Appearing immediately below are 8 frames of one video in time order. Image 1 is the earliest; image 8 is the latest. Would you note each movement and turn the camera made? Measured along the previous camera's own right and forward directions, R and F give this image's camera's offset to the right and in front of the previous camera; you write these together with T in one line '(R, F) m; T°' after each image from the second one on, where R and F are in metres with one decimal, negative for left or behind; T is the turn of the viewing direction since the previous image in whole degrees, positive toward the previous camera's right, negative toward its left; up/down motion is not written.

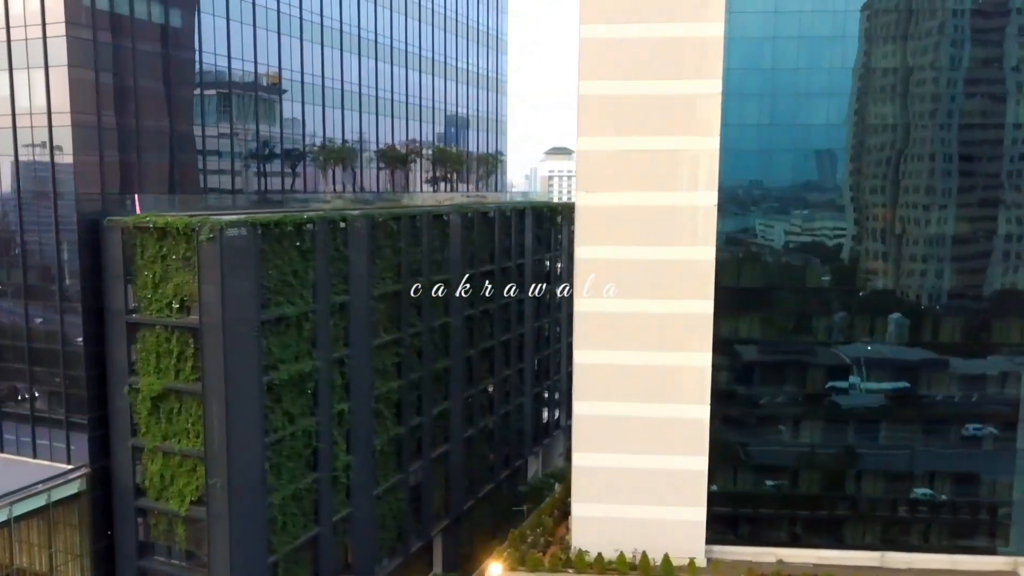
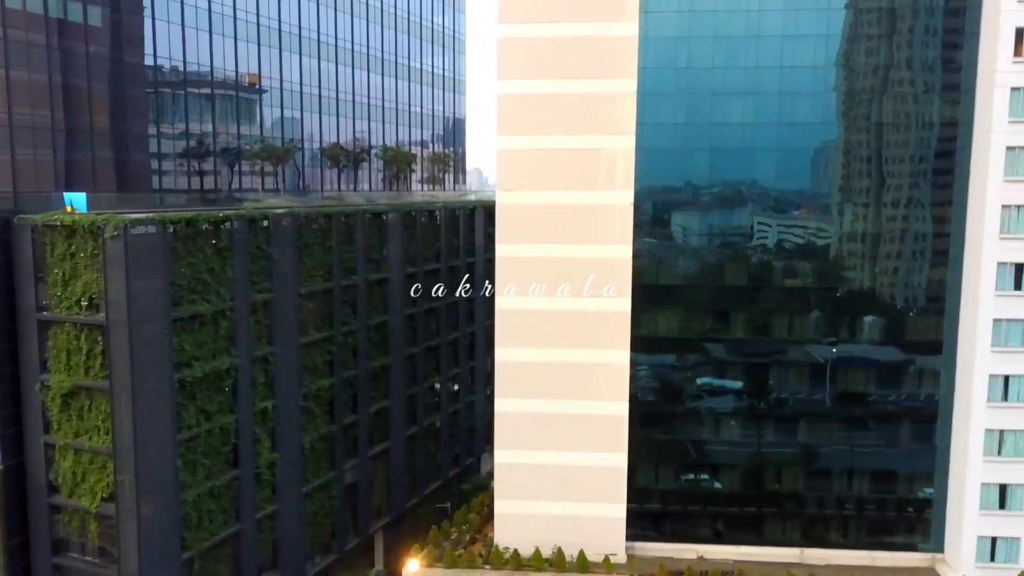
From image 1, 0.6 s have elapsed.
(+2.8, -0.1) m; 0°
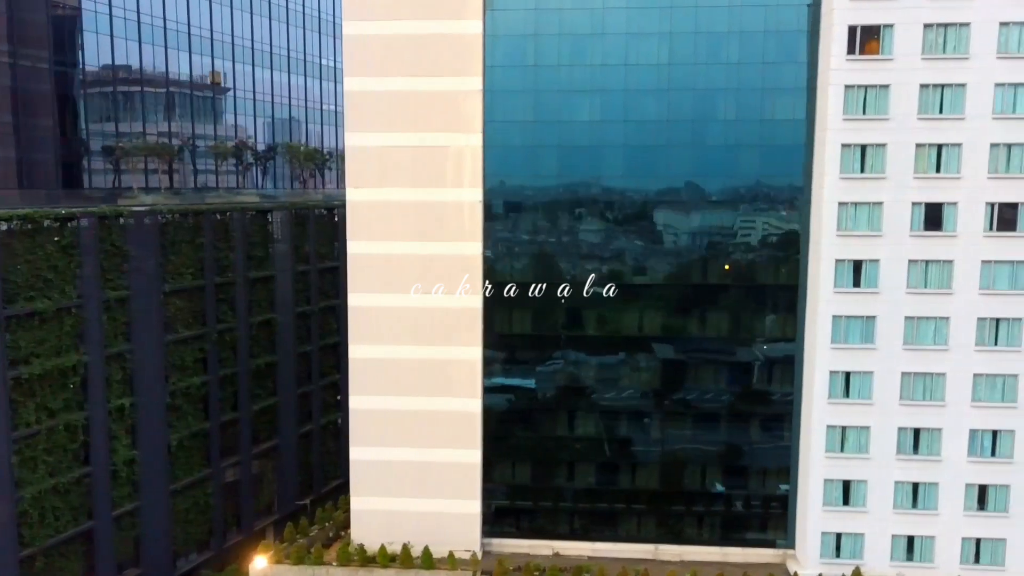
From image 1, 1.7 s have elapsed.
(+5.3, -0.1) m; 0°
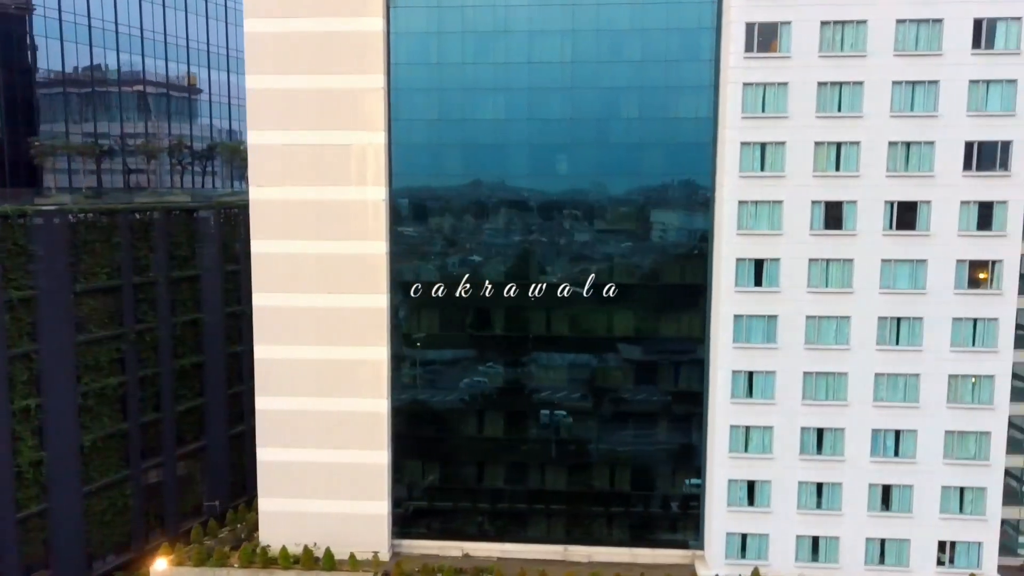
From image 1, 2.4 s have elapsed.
(+3.3, +0.2) m; 0°
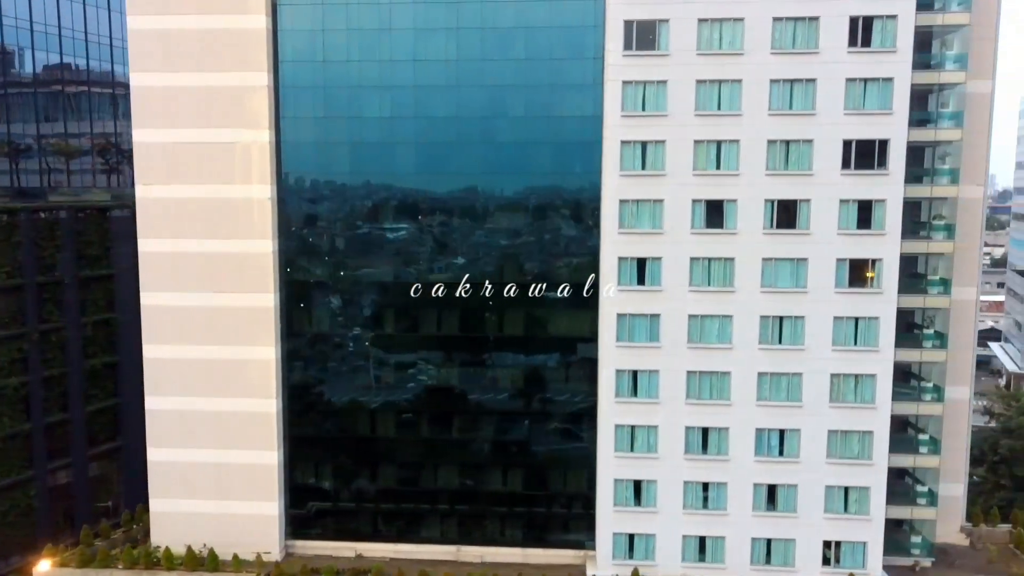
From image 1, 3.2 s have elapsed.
(+3.8, +0.1) m; 0°
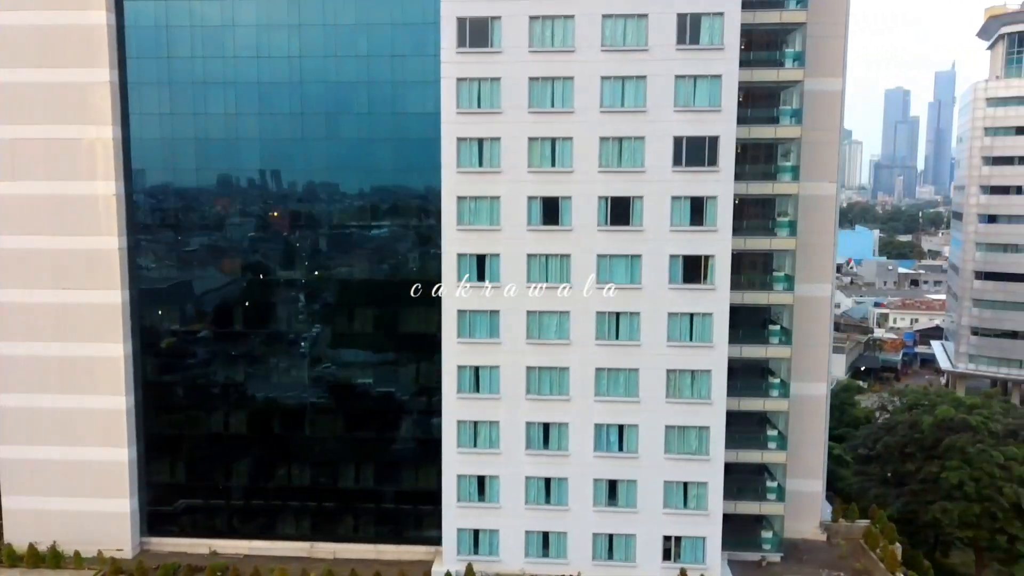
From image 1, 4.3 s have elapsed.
(+5.2, -0.1) m; 0°
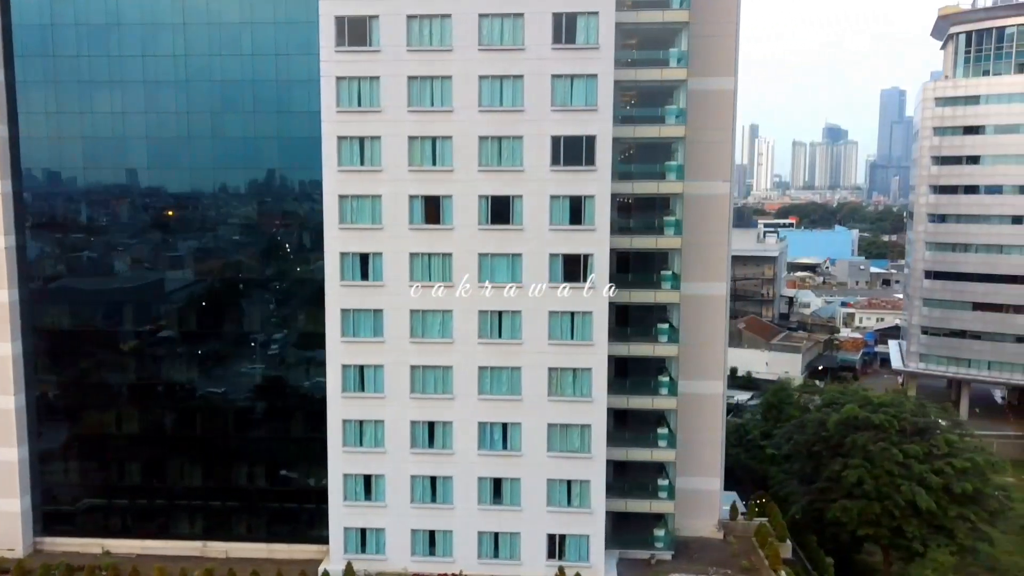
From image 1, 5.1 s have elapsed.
(+3.8, -0.1) m; 0°
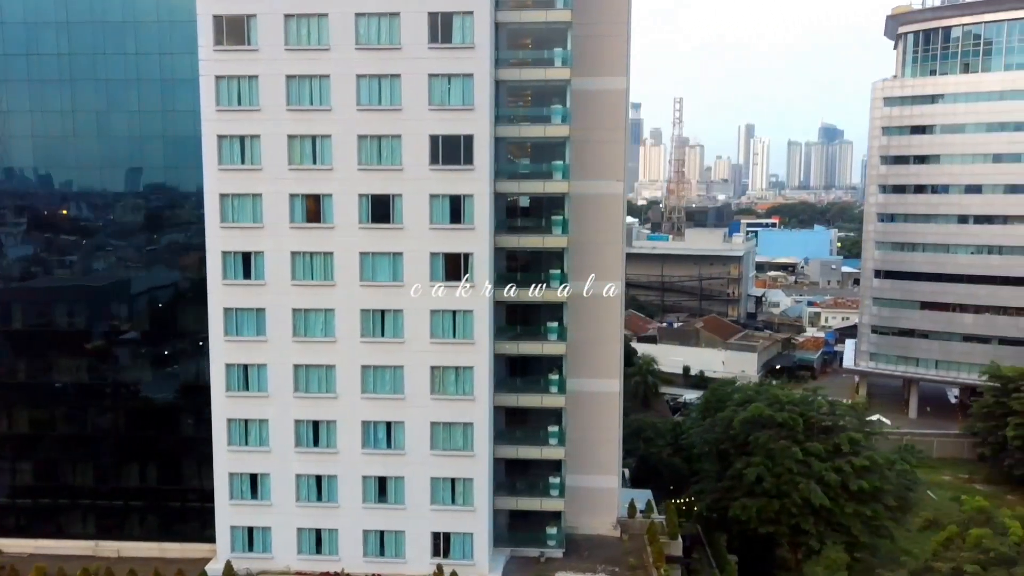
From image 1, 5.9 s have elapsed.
(+3.8, -0.1) m; 0°
